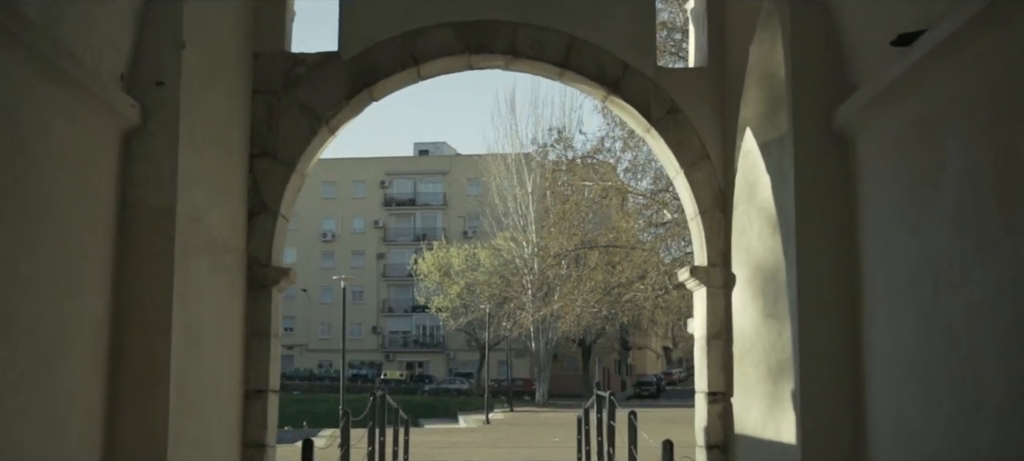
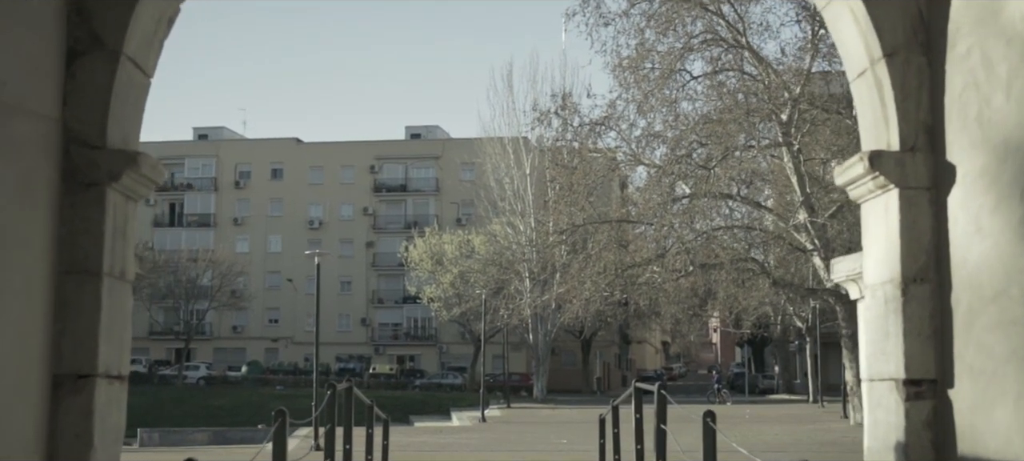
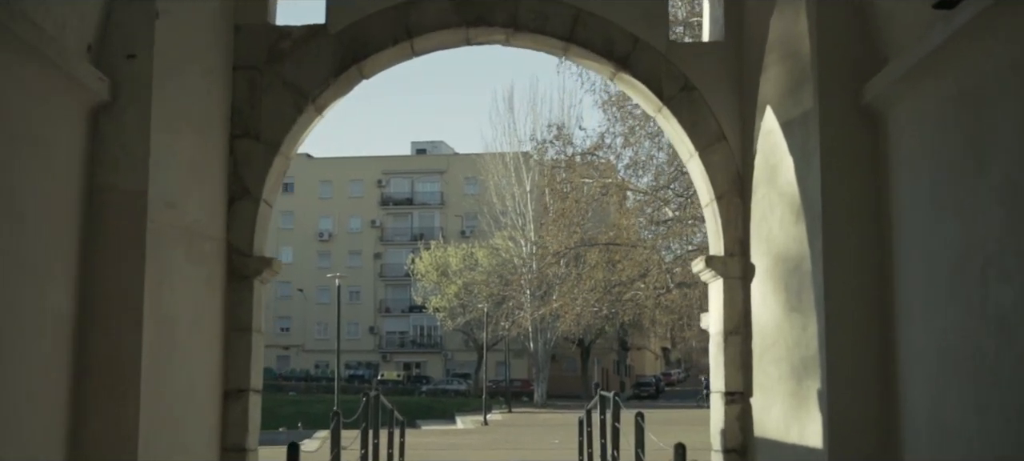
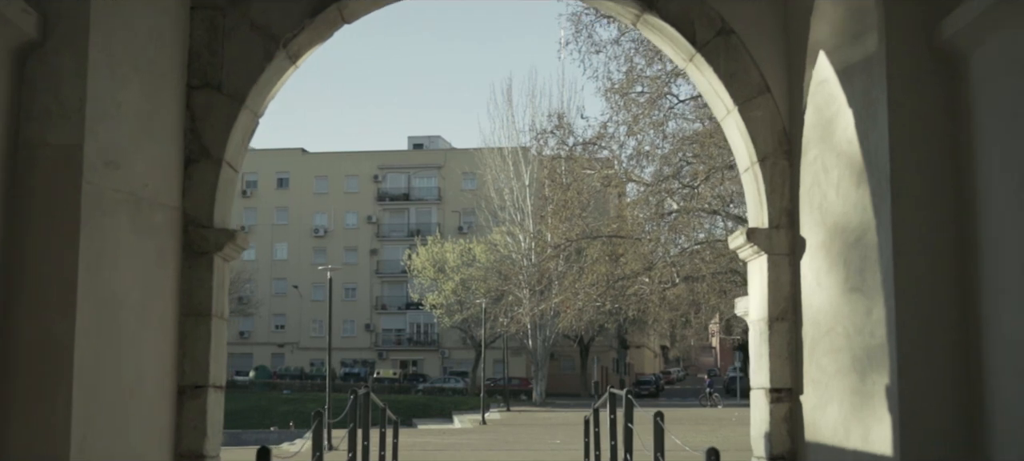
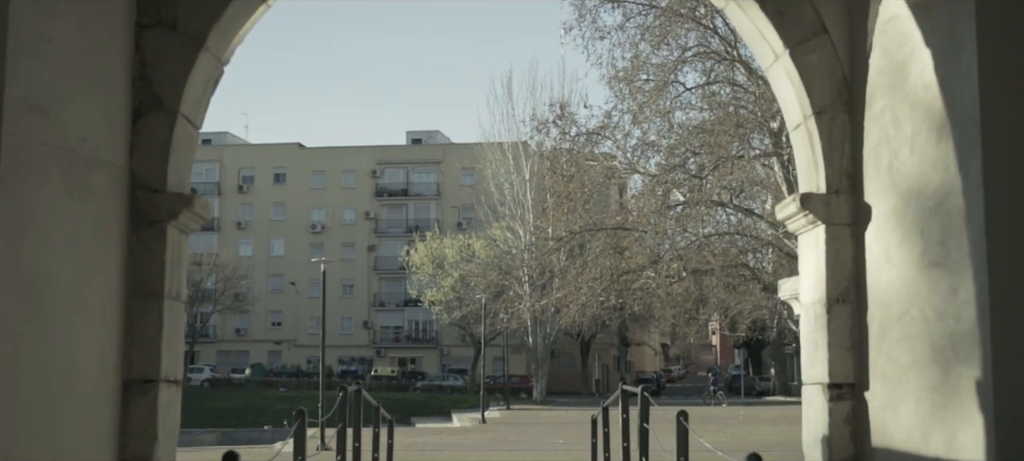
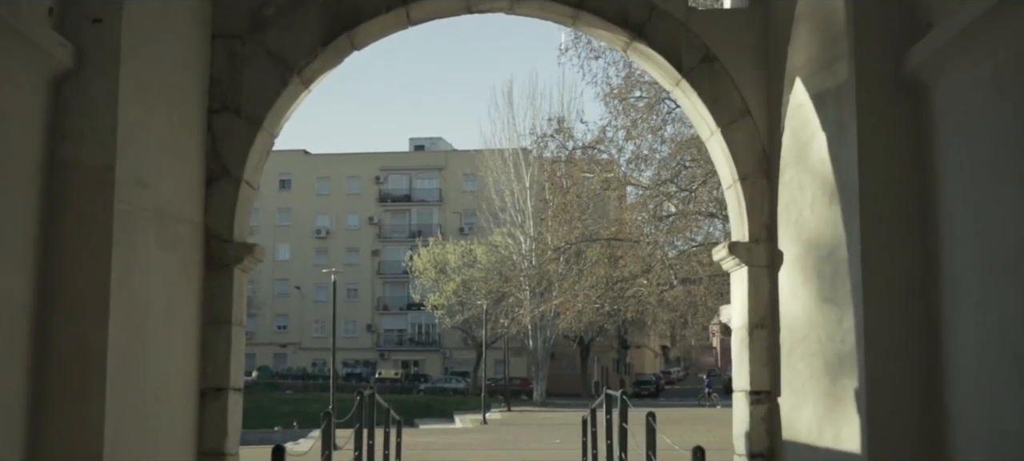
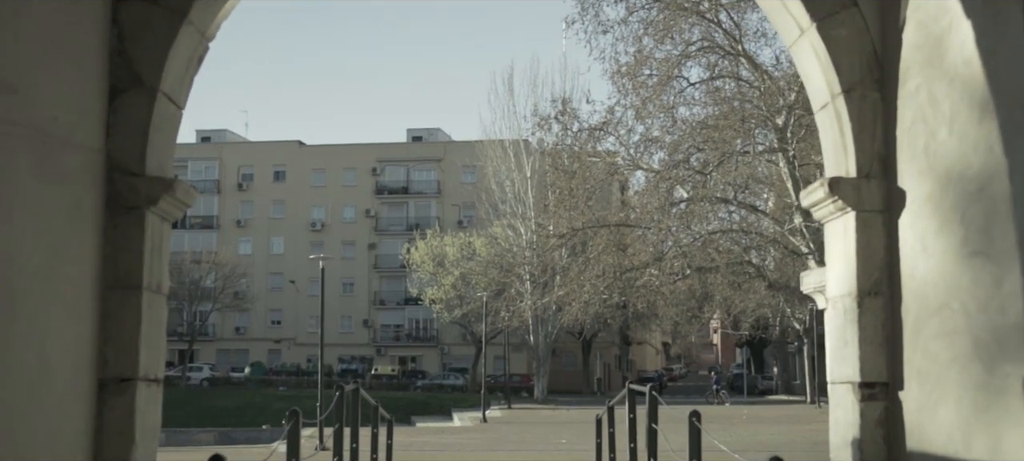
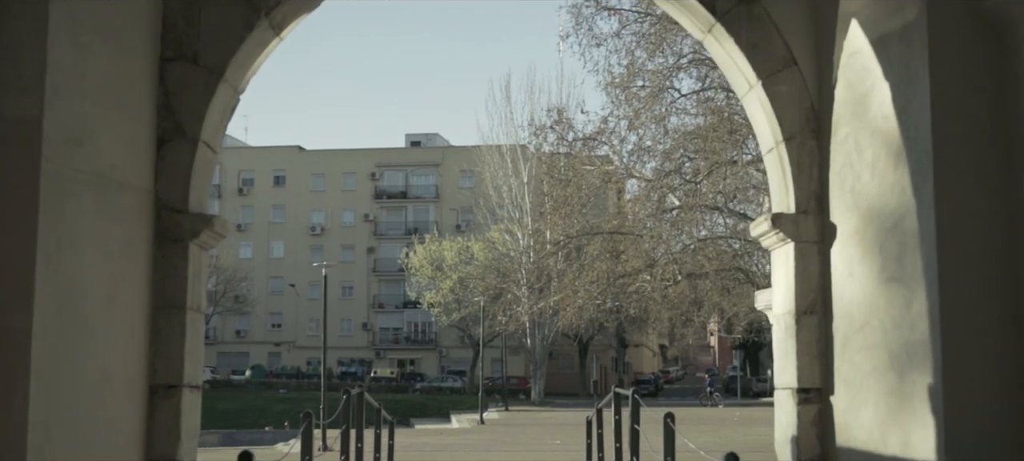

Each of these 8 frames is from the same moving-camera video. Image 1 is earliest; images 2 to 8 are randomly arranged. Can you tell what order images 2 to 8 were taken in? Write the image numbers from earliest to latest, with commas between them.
3, 6, 4, 8, 5, 7, 2
